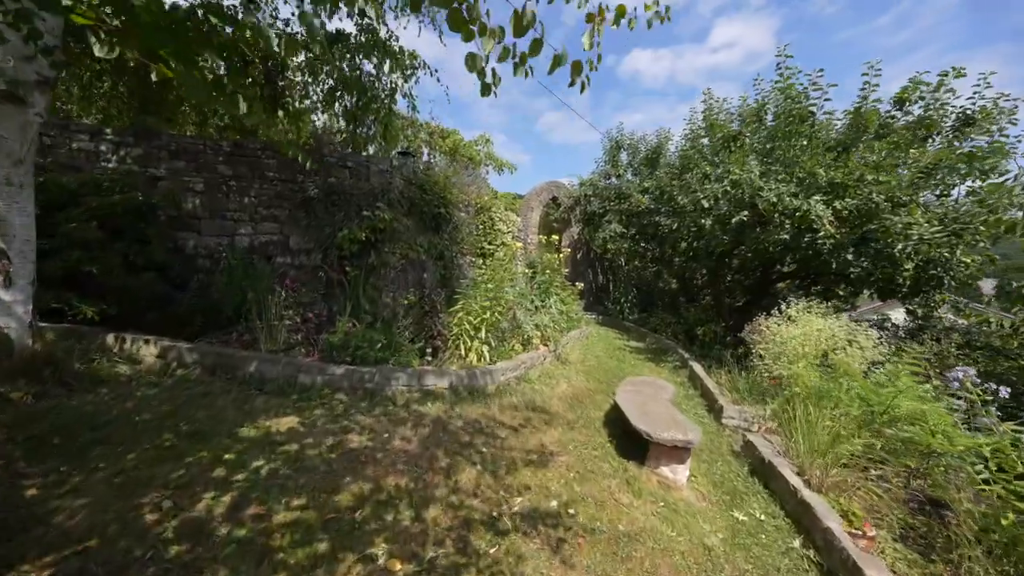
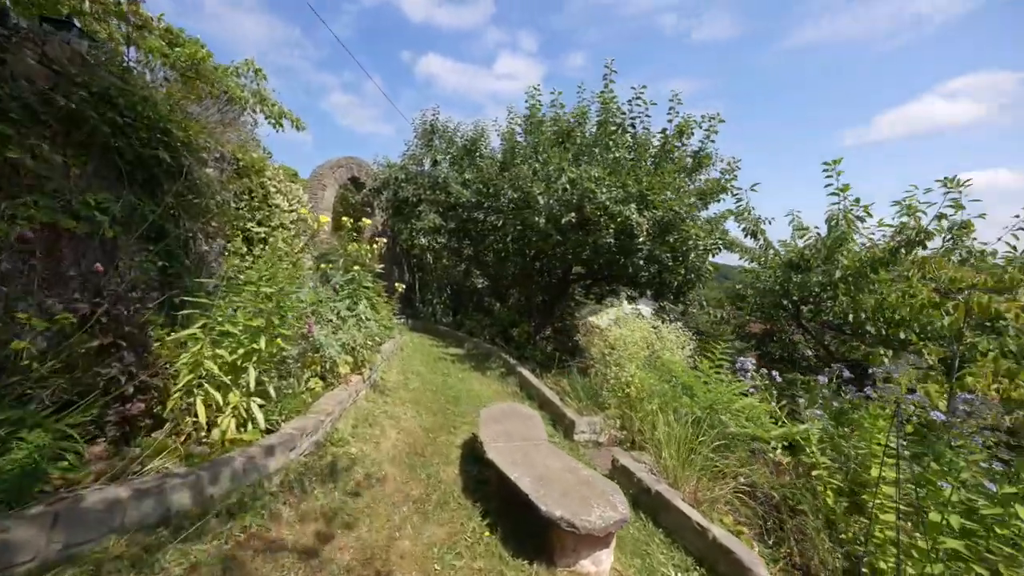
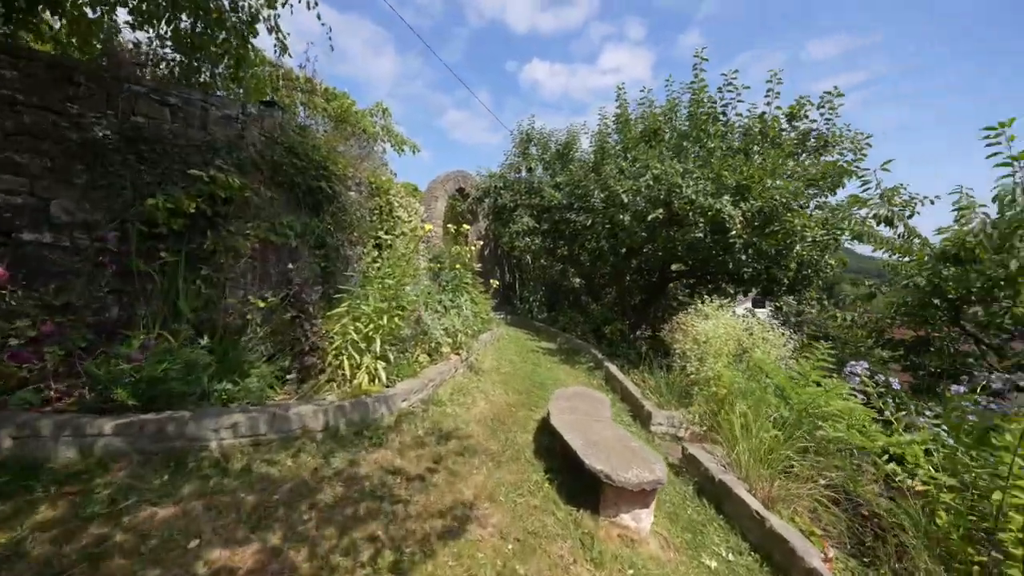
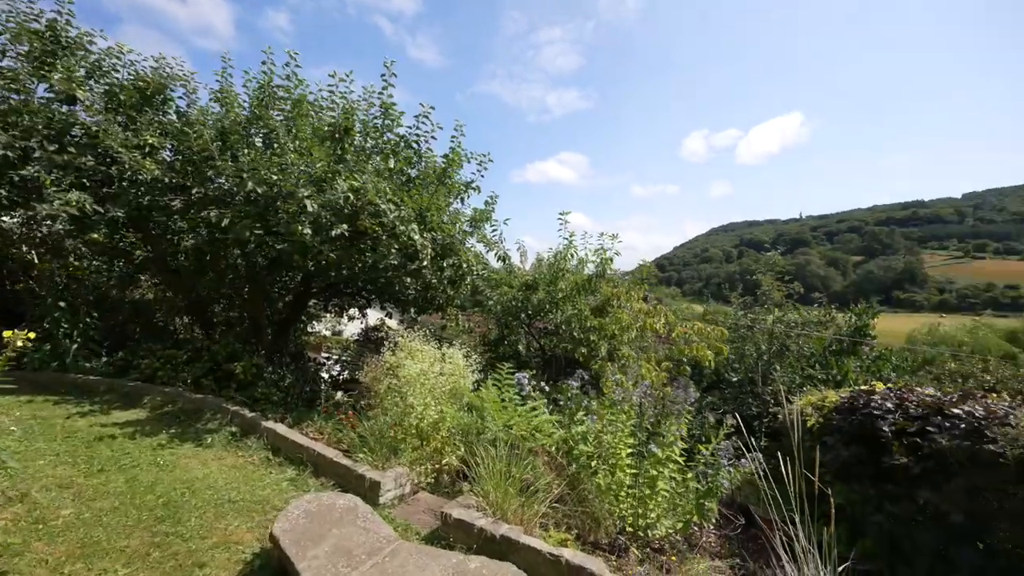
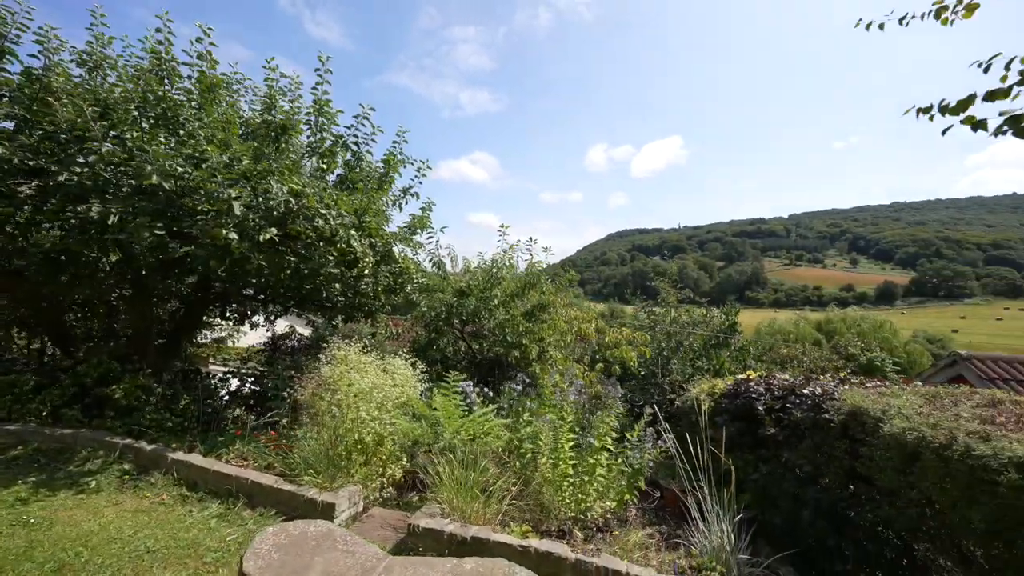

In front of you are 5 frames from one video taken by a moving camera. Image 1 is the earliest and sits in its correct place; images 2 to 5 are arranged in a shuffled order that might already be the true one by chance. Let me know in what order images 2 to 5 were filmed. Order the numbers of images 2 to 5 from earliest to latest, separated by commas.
3, 2, 4, 5
